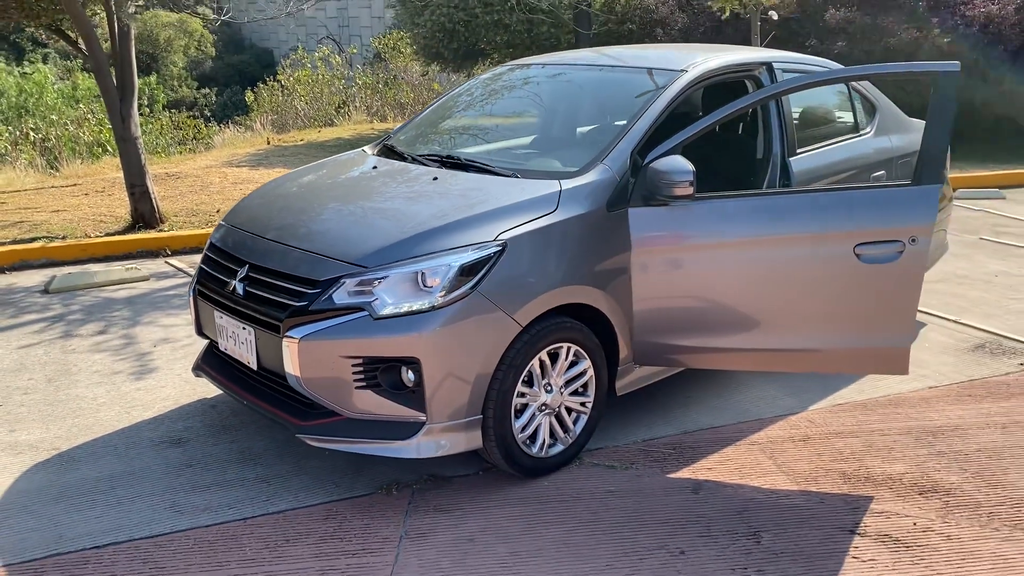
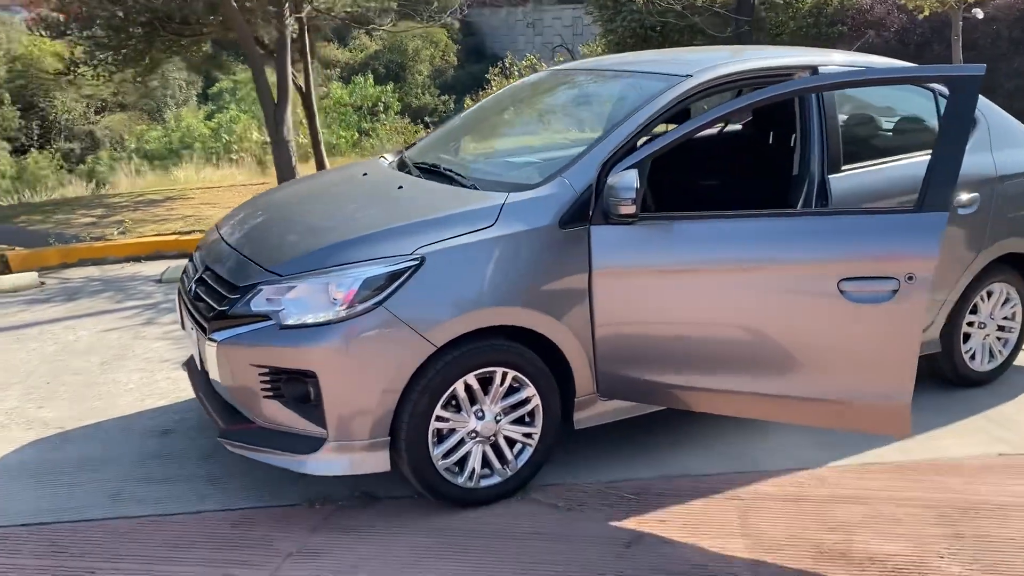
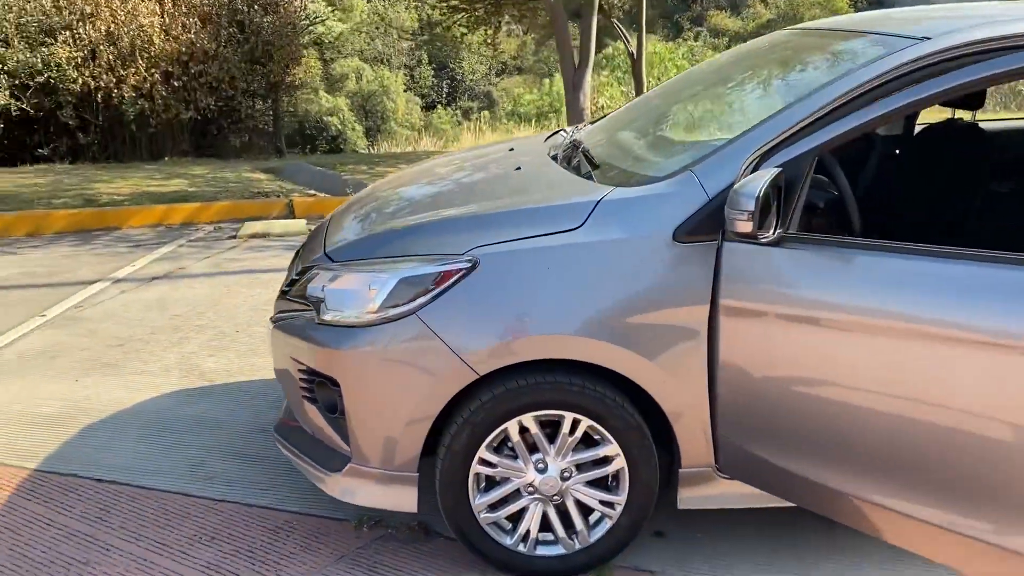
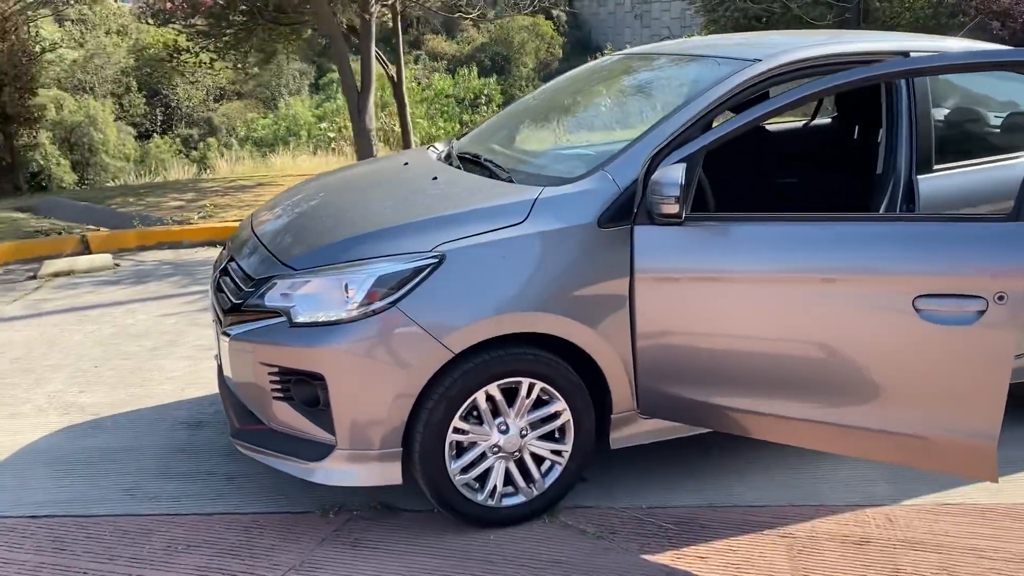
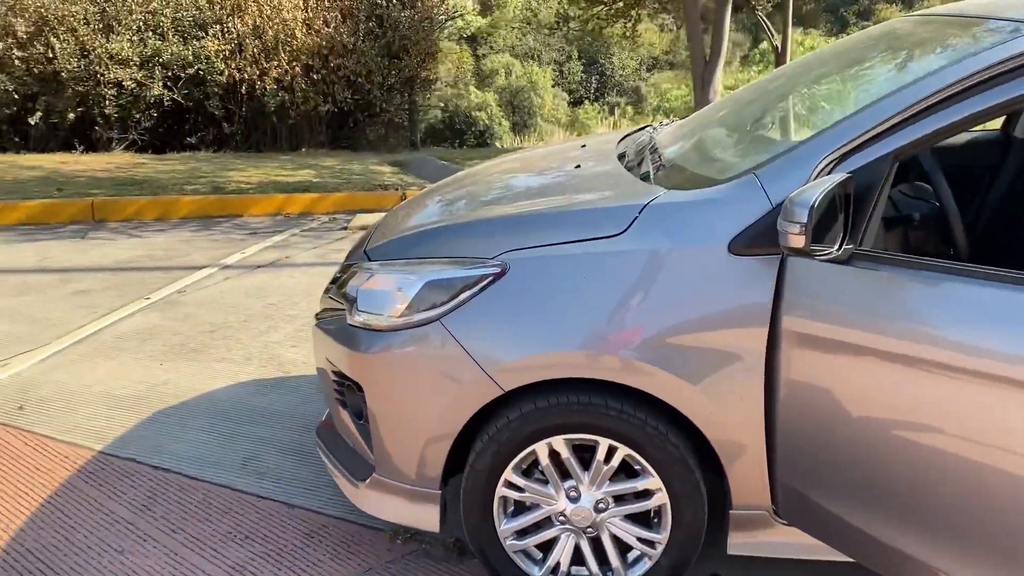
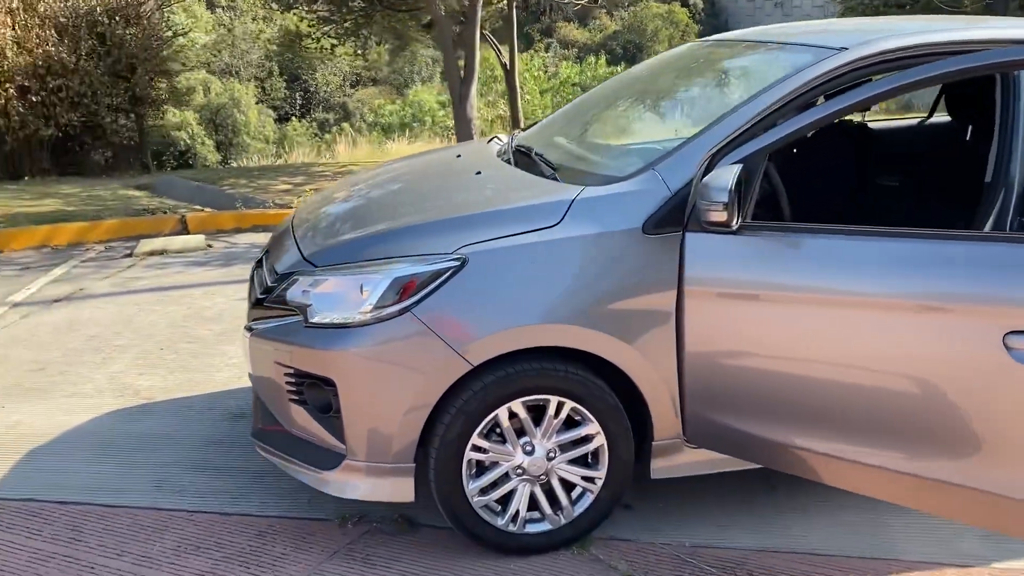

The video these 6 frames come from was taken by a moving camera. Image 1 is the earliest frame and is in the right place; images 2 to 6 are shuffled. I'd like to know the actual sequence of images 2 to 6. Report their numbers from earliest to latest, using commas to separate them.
2, 4, 6, 3, 5
